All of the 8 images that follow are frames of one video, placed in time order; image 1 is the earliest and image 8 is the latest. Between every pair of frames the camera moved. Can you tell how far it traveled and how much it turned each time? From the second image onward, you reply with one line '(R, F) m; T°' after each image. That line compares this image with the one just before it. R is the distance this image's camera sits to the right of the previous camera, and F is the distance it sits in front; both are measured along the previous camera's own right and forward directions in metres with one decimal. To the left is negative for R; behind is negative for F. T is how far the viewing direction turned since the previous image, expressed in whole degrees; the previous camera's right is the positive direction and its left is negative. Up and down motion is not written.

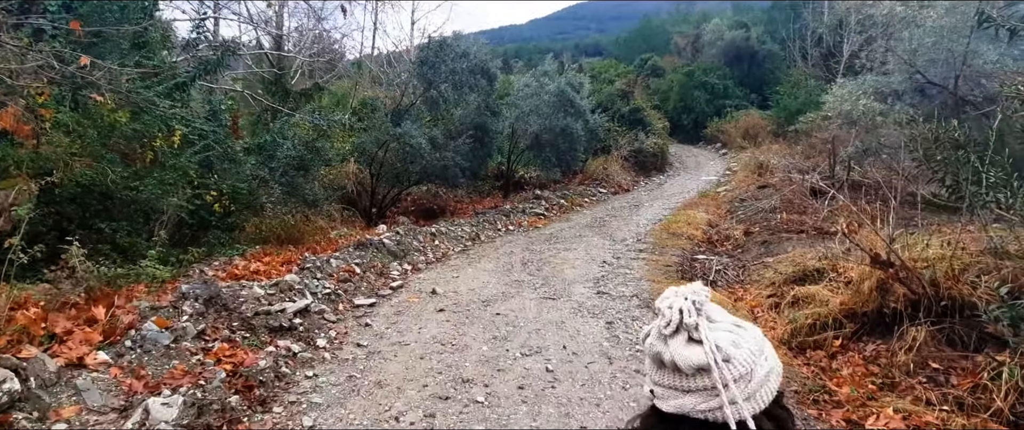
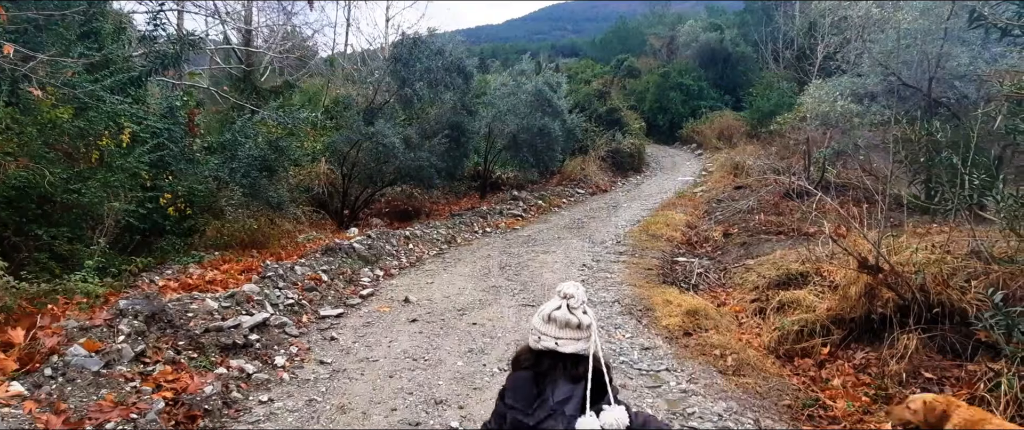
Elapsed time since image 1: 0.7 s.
(0.0, +0.3) m; +3°
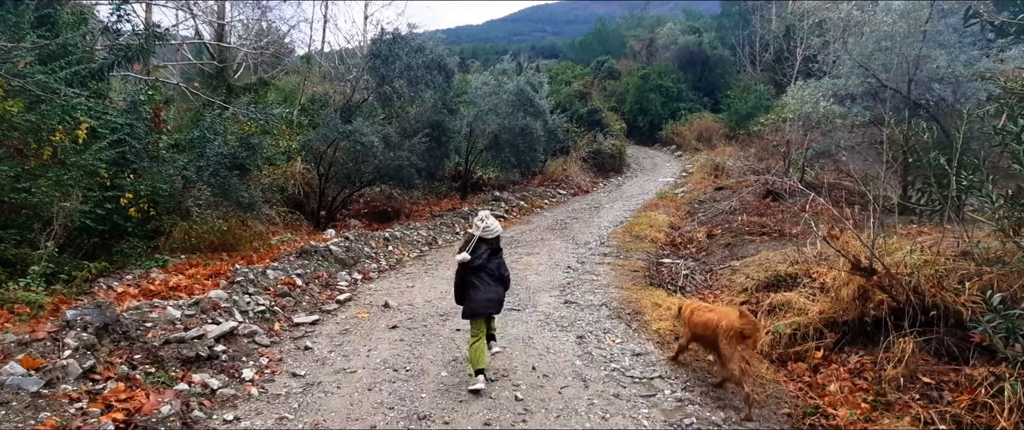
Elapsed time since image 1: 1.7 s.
(-0.1, +0.2) m; +2°
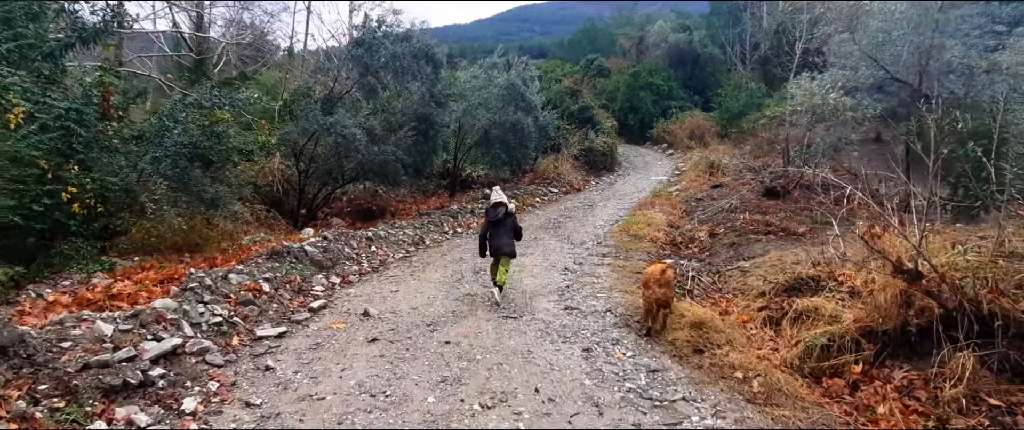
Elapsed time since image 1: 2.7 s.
(-0.1, +0.7) m; +1°
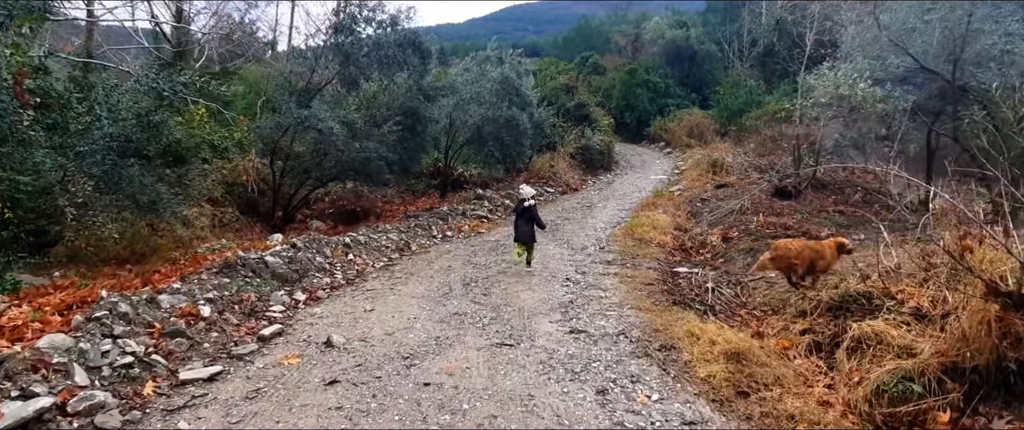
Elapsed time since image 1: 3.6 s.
(0.0, +1.0) m; +1°
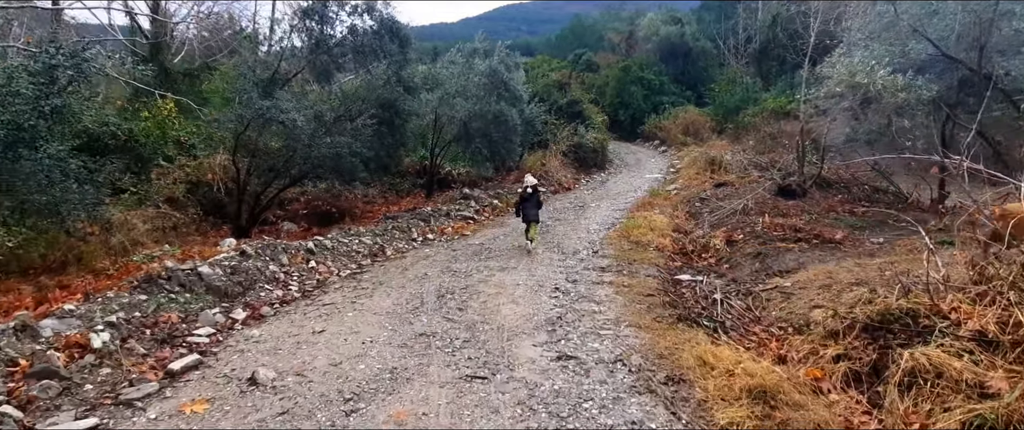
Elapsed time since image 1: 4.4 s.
(+0.2, +0.9) m; +1°
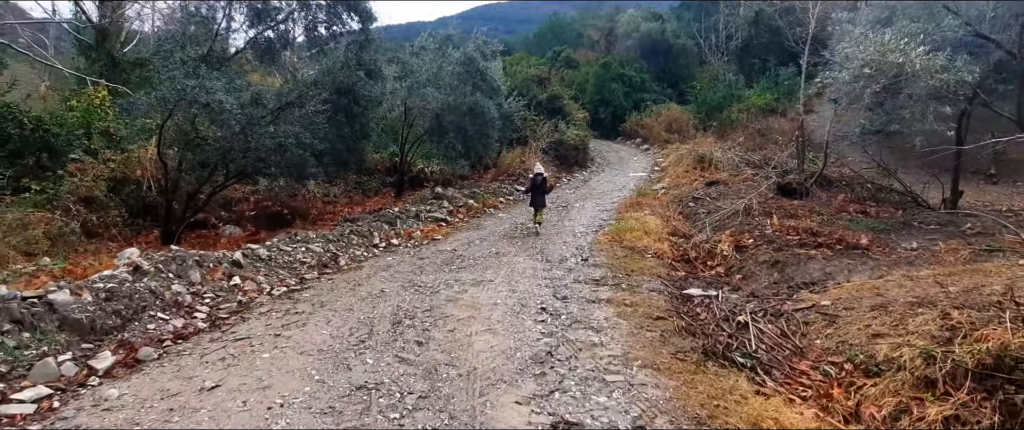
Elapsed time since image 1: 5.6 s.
(0.0, +1.4) m; +2°
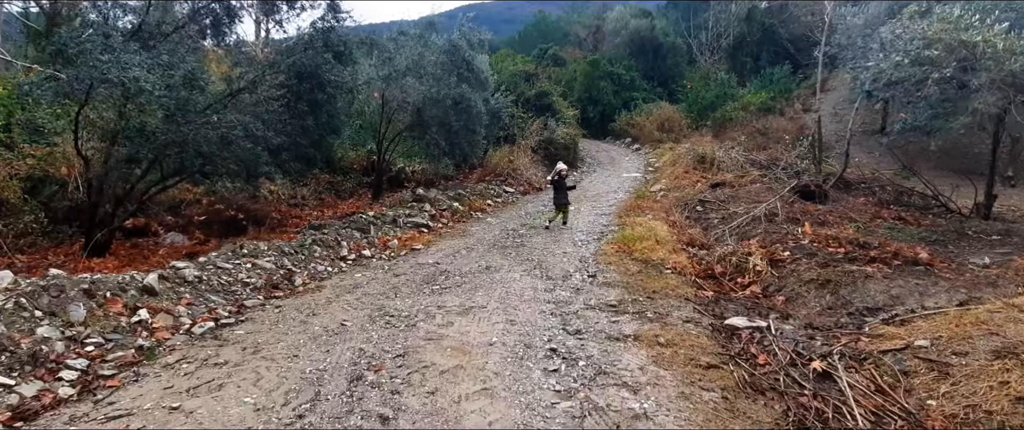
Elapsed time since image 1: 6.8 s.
(-0.1, +1.3) m; +2°
